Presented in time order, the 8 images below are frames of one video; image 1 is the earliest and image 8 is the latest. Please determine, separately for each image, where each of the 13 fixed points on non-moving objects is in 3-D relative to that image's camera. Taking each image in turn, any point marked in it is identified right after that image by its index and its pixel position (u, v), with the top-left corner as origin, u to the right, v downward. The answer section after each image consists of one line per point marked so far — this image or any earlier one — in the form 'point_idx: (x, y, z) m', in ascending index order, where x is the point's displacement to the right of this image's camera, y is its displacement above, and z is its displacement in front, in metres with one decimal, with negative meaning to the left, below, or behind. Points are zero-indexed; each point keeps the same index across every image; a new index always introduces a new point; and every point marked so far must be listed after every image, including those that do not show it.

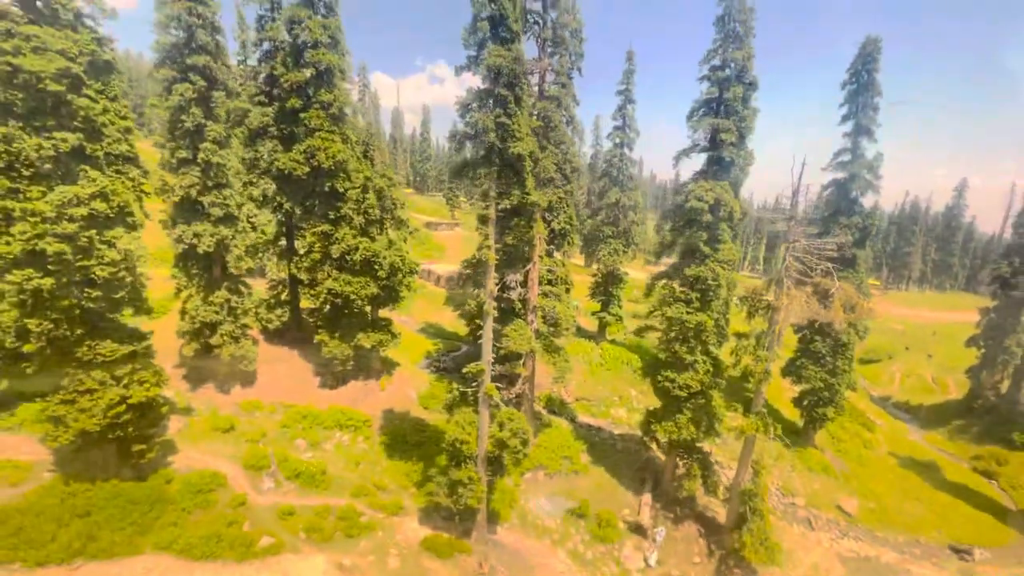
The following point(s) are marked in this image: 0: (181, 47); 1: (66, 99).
0: (-10.4, +7.6, +15.0) m
1: (-9.2, +3.9, +9.9) m
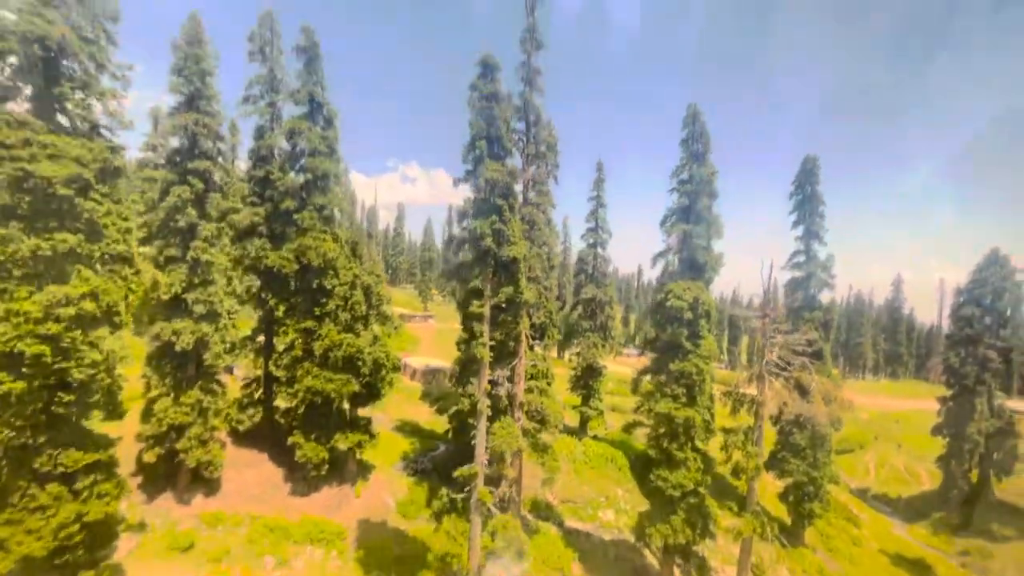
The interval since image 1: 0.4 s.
0: (-10.8, +4.4, +15.7) m
1: (-9.2, +1.8, +10.0) m
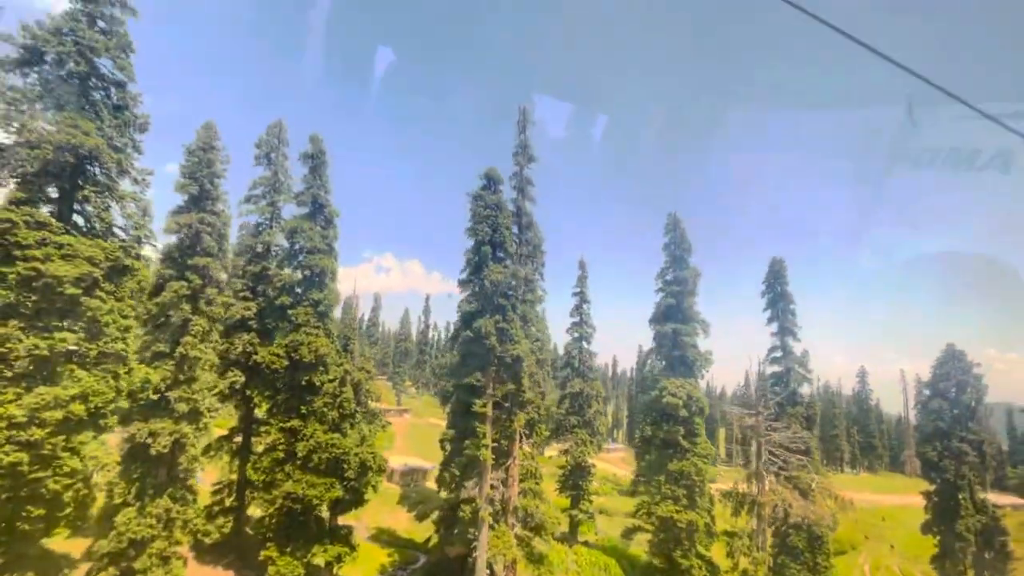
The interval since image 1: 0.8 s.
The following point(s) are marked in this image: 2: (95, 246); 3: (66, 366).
0: (-10.9, +1.3, +15.9) m
1: (-9.0, -0.3, +10.0) m
2: (-9.2, +1.0, +10.6) m
3: (-9.0, -1.6, +9.8) m
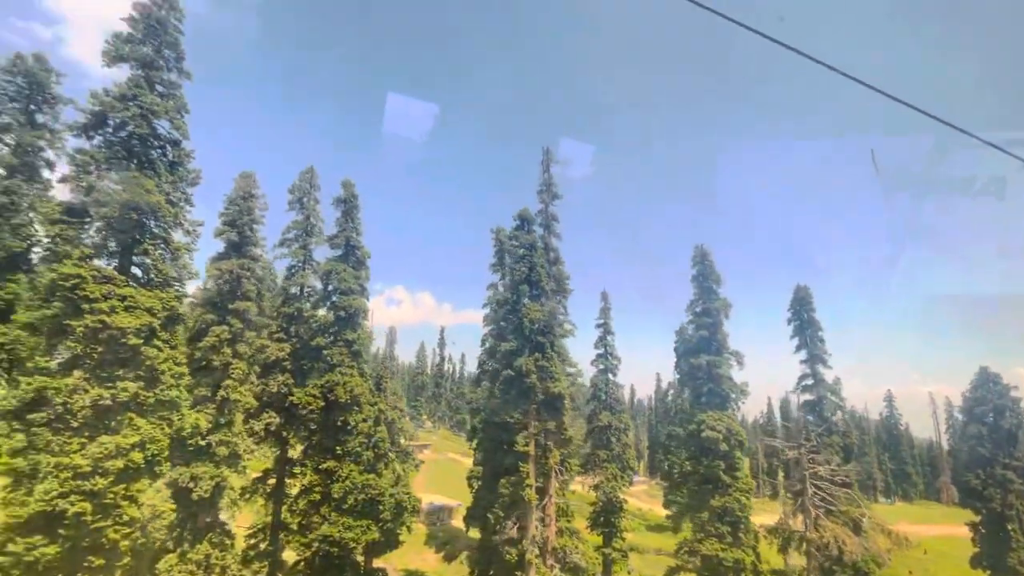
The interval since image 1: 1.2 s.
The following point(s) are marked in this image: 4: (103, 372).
0: (-9.9, -0.2, +16.4) m
1: (-8.1, -1.4, +10.3) m
2: (-8.3, -0.1, +11.0) m
3: (-8.0, -2.7, +10.0) m
4: (-8.5, -1.7, +9.8) m
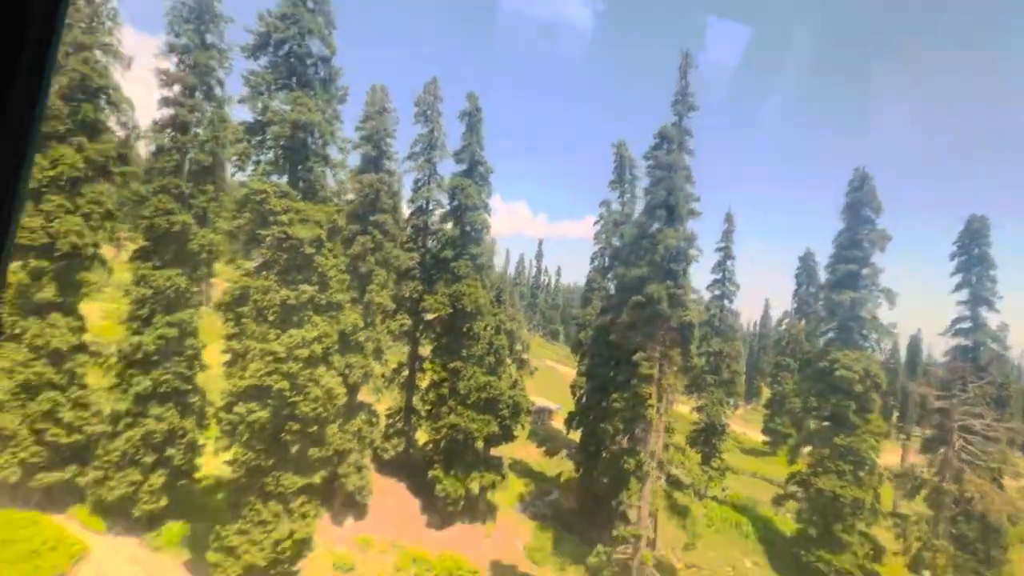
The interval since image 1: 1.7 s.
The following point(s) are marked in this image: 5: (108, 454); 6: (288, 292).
0: (-5.5, +3.0, +17.8) m
1: (-4.9, +0.7, +11.8) m
2: (-5.0, +2.1, +12.3) m
3: (-5.0, -0.6, +11.8) m
4: (-5.4, +0.3, +11.5) m
5: (-11.2, -4.5, +13.1) m
6: (-5.3, -0.1, +11.4) m
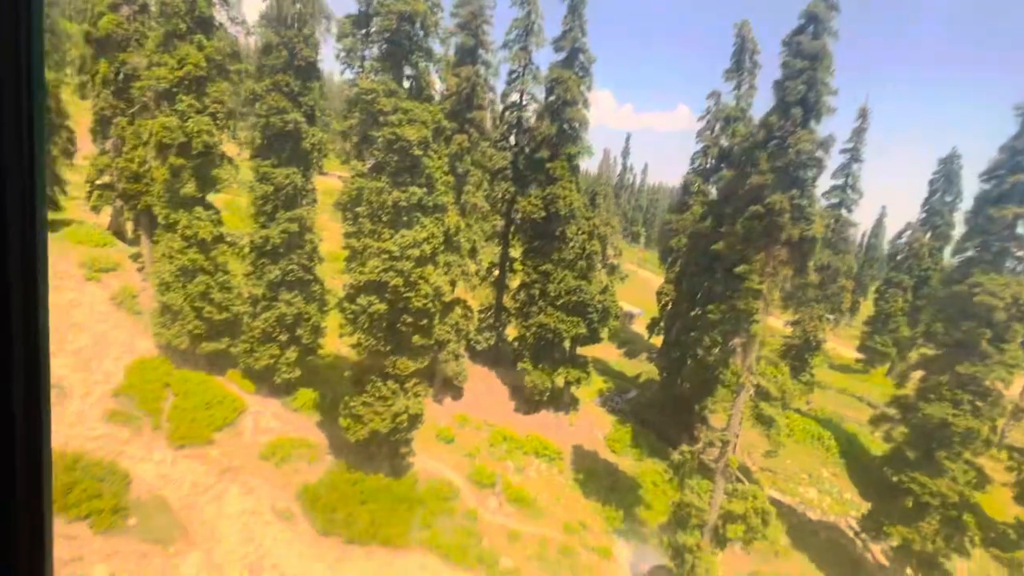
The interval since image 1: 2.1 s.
0: (-1.9, +6.7, +17.3) m
1: (-2.3, +3.2, +11.9) m
2: (-2.3, +4.6, +12.1) m
3: (-2.4, +1.9, +12.2) m
4: (-2.9, +2.7, +11.8) m
5: (-8.4, -1.4, +15.2) m
6: (-2.8, +2.3, +11.8) m
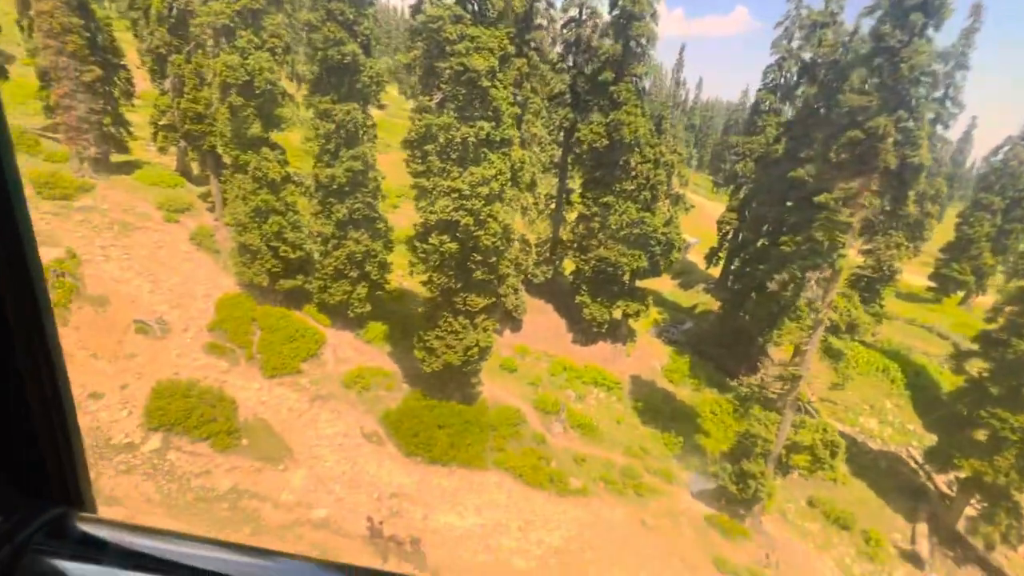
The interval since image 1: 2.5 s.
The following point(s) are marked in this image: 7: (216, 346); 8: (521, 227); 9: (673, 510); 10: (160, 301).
0: (+0.2, +9.0, +16.1) m
1: (-0.6, +4.7, +11.4) m
2: (-0.6, +6.1, +11.4) m
3: (-0.7, +3.4, +11.9) m
4: (-1.2, +4.2, +11.4) m
5: (-6.3, +0.7, +15.8) m
6: (-1.1, +3.8, +11.4) m
7: (-8.6, -1.7, +13.9) m
8: (+0.3, +2.4, +18.6) m
9: (+4.7, -6.5, +13.7) m
10: (-10.8, -0.4, +14.6) m
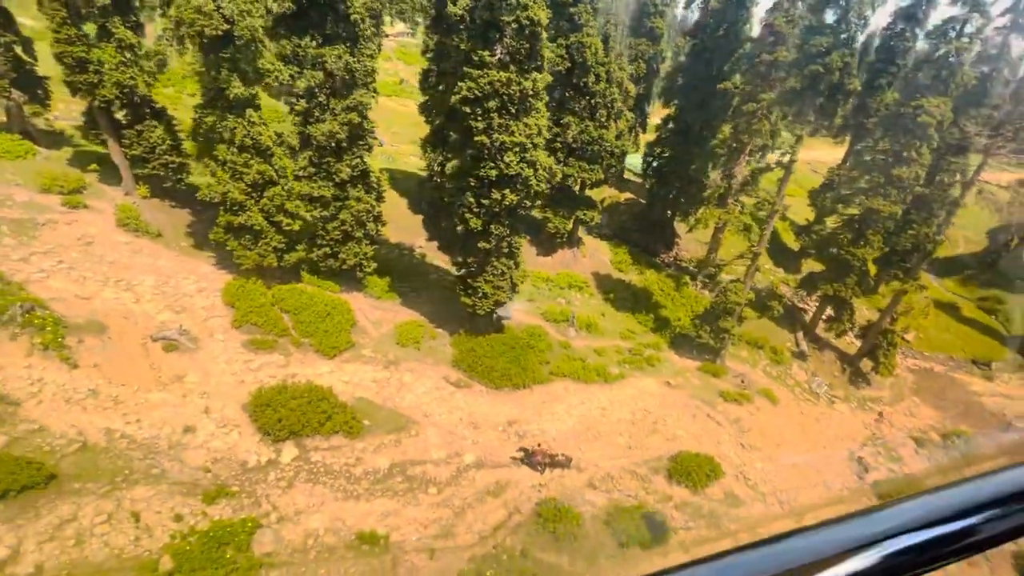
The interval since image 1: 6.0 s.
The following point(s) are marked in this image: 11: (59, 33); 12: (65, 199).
0: (-1.0, +11.1, +15.1) m
1: (+0.6, +6.0, +11.6) m
2: (+0.4, +7.4, +11.2) m
3: (+0.5, +4.8, +12.3) m
4: (+0.1, +5.4, +11.5) m
5: (-5.7, +1.7, +14.8) m
6: (+0.3, +5.0, +11.7) m
7: (-6.8, -1.4, +12.8) m
8: (-0.8, +5.3, +19.0) m
9: (+6.3, -3.1, +18.1) m
10: (-9.3, -0.5, +12.5) m
11: (-12.5, +7.1, +13.2) m
12: (-13.4, +2.6, +14.3) m
